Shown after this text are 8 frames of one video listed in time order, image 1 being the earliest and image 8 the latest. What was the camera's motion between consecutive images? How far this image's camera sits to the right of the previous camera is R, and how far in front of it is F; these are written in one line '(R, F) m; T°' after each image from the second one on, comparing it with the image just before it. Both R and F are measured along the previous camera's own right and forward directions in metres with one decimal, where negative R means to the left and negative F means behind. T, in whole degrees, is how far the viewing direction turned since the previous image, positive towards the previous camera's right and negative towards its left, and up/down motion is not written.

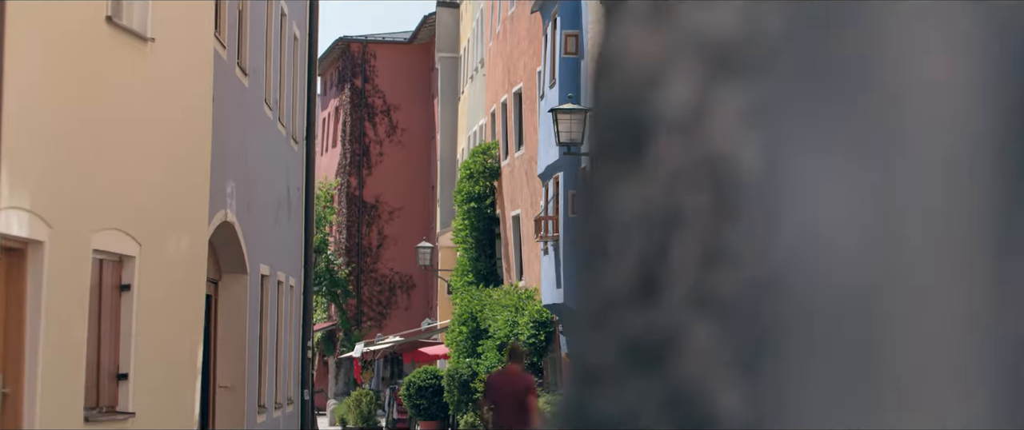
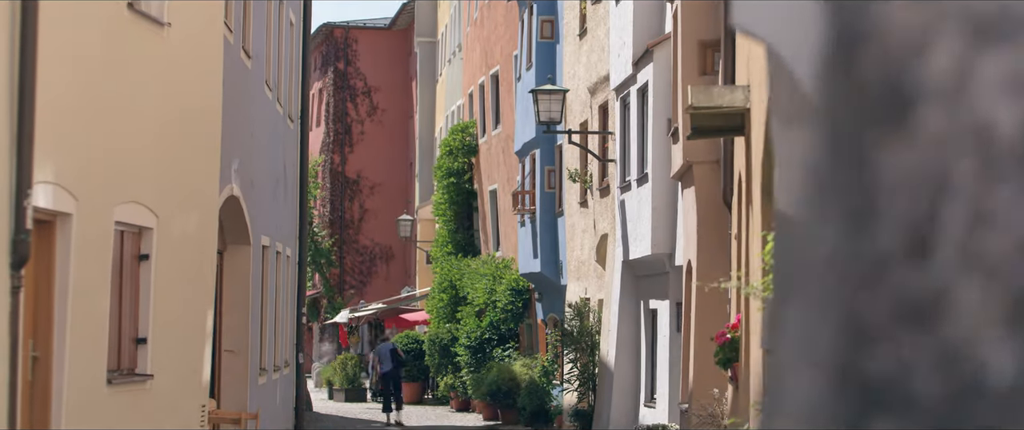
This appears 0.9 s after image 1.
(-0.1, -0.9) m; +1°
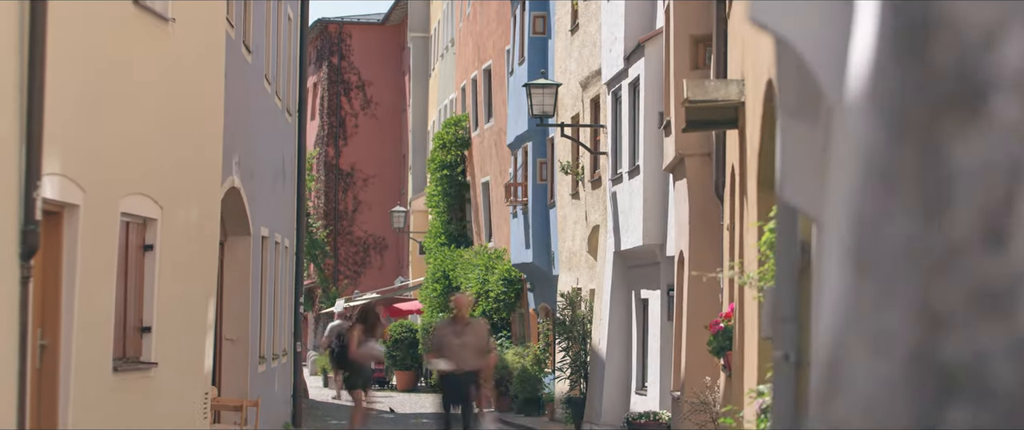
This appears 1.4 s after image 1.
(0.0, -0.3) m; 0°
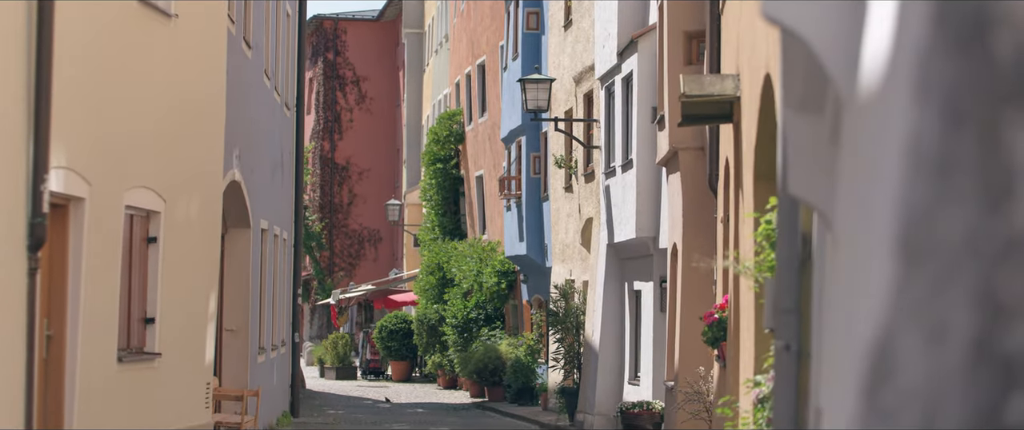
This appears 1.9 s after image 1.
(0.0, -0.3) m; 0°
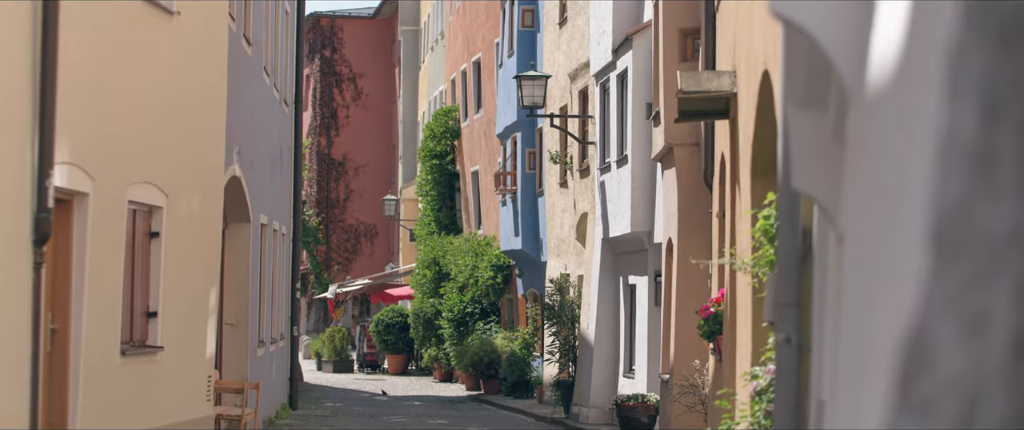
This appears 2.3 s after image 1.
(0.0, -0.2) m; 0°
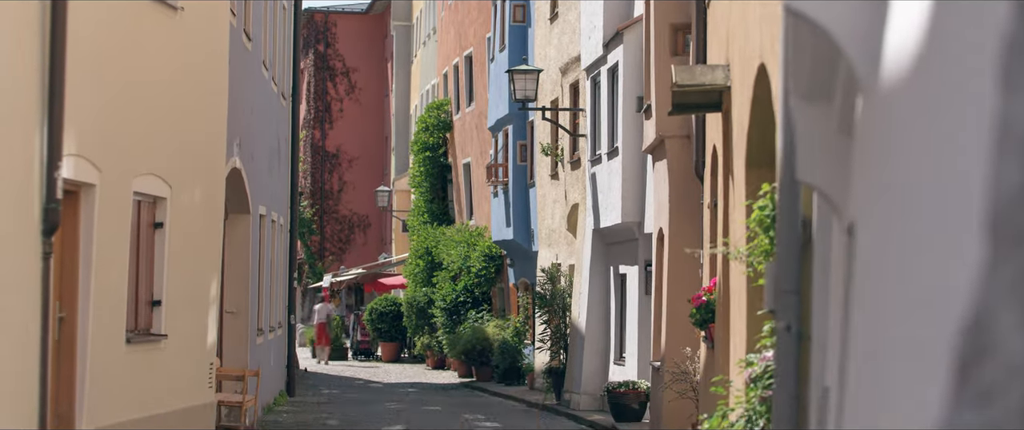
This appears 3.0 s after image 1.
(0.0, -0.4) m; 0°
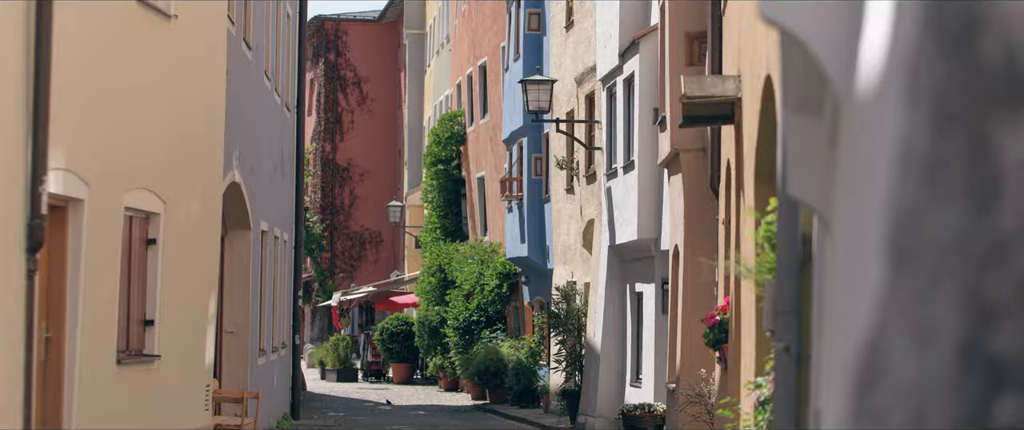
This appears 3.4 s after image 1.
(0.0, +0.6) m; -1°
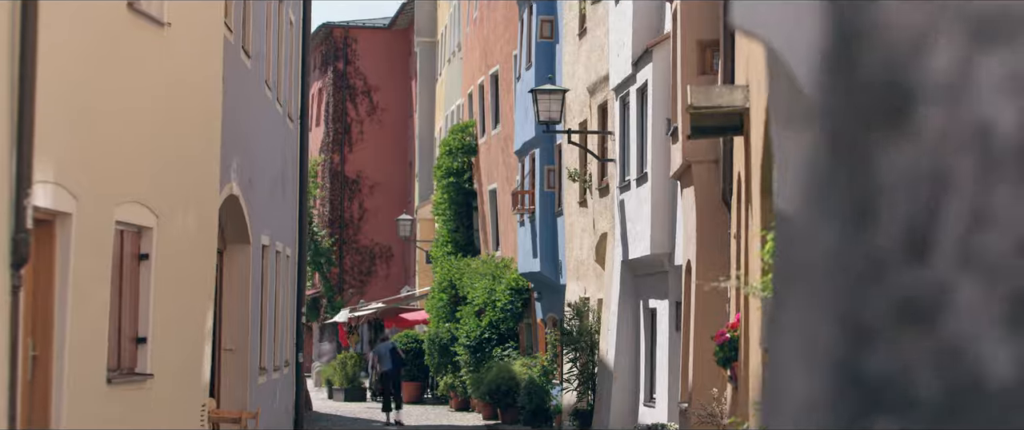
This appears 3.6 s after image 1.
(0.0, +0.5) m; 0°
